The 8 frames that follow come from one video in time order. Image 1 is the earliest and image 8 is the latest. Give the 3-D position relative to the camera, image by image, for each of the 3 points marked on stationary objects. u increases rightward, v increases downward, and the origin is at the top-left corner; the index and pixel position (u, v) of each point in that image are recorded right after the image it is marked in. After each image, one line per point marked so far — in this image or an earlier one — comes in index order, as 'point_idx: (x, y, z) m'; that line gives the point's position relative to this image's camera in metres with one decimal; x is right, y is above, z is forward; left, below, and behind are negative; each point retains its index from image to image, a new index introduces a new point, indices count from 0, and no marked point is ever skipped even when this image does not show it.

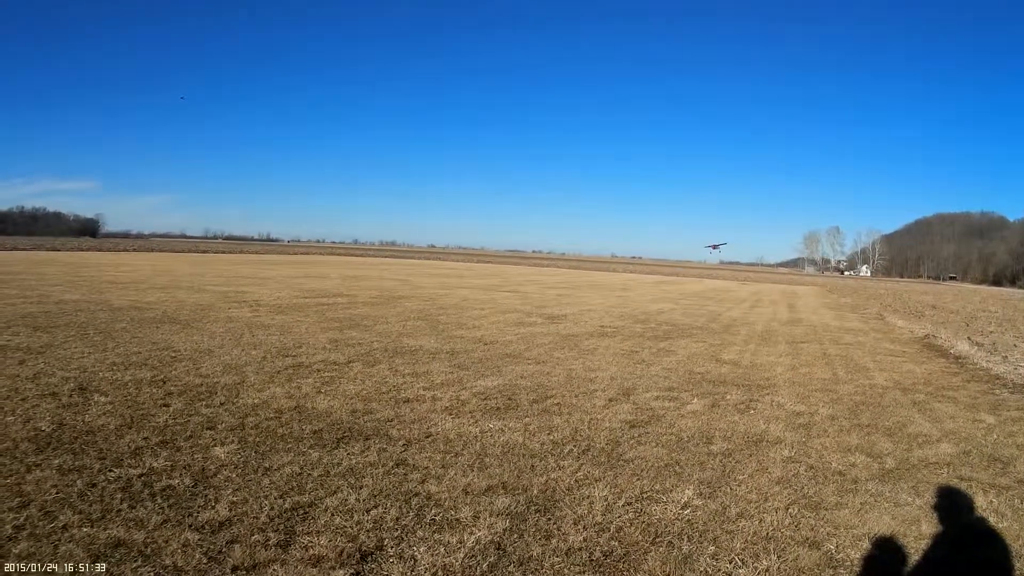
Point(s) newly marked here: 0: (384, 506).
0: (-1.3, -2.3, +5.3) m
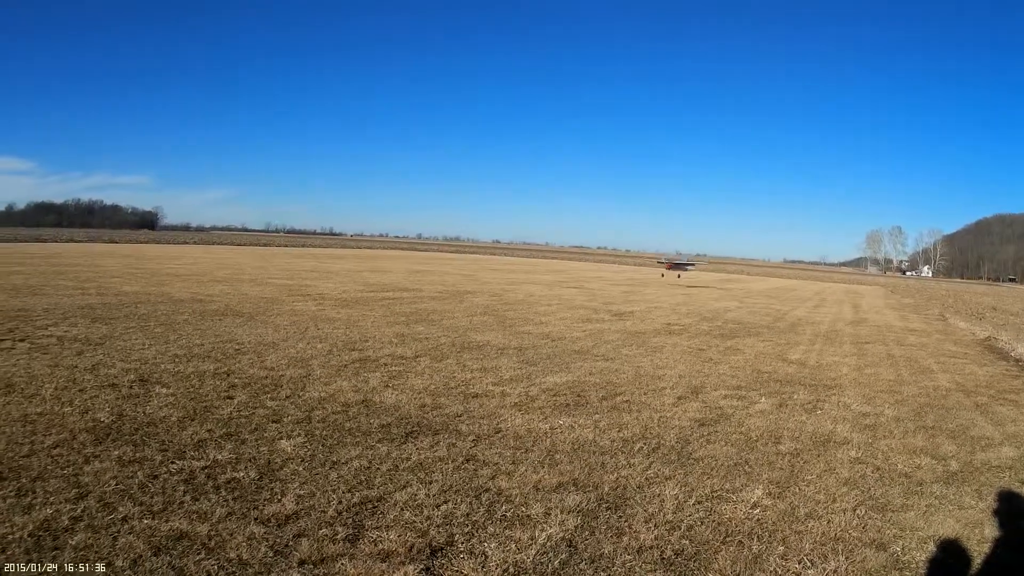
0: (-0.5, -2.2, +5.2) m
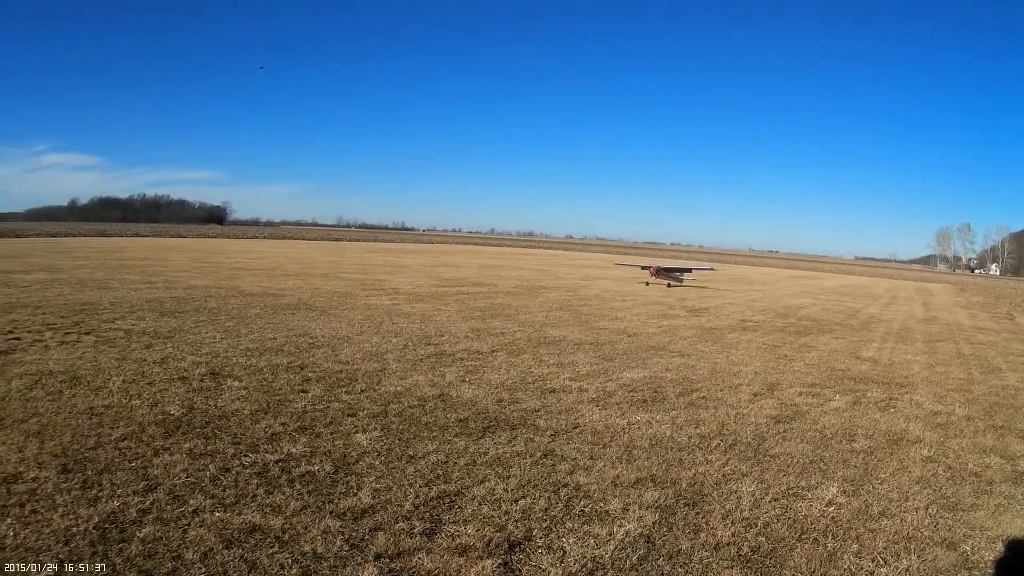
0: (+0.2, -2.1, +5.2) m
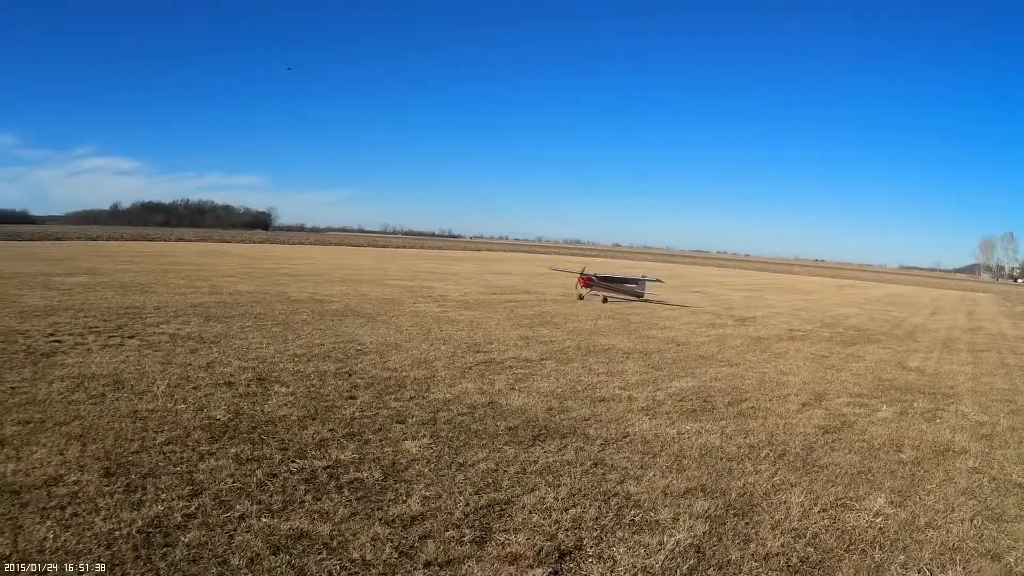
0: (+0.7, -2.2, +5.2) m
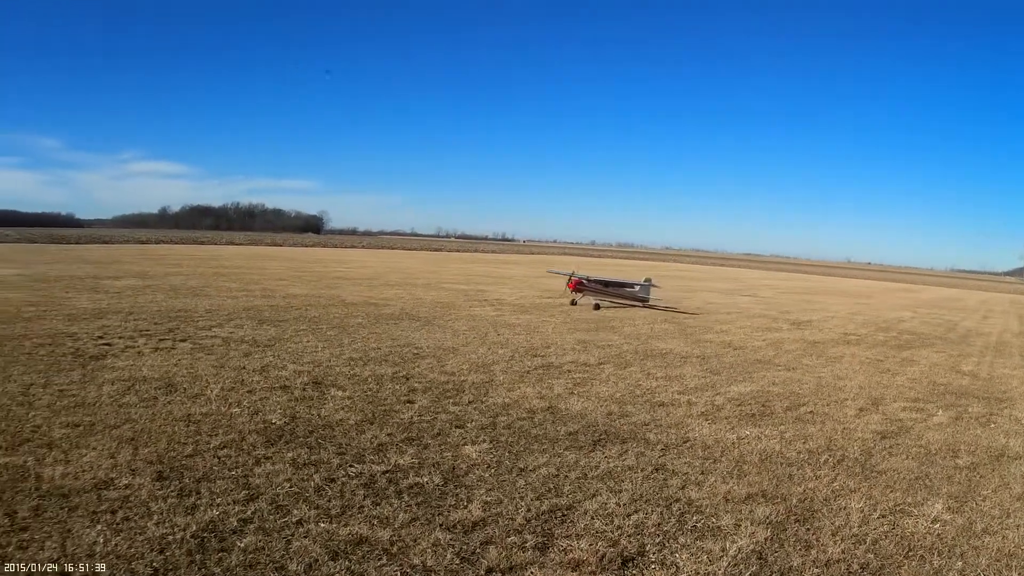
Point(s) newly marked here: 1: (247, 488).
0: (+1.3, -2.3, +5.1) m
1: (-2.8, -2.1, +5.2) m
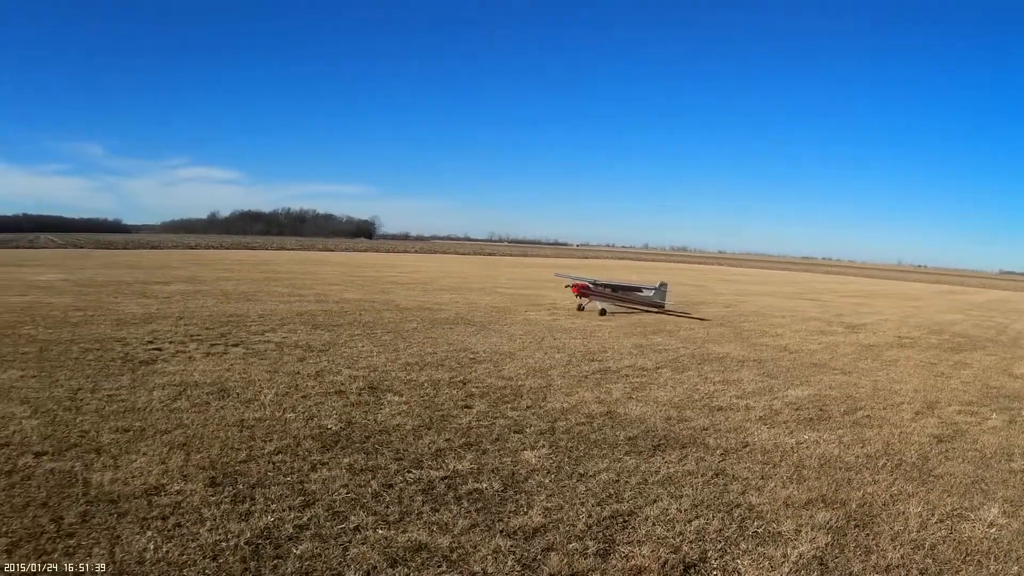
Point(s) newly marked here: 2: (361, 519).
0: (+1.9, -2.3, +5.1) m
1: (-2.2, -2.1, +5.2) m
2: (-1.5, -2.3, +4.9) m
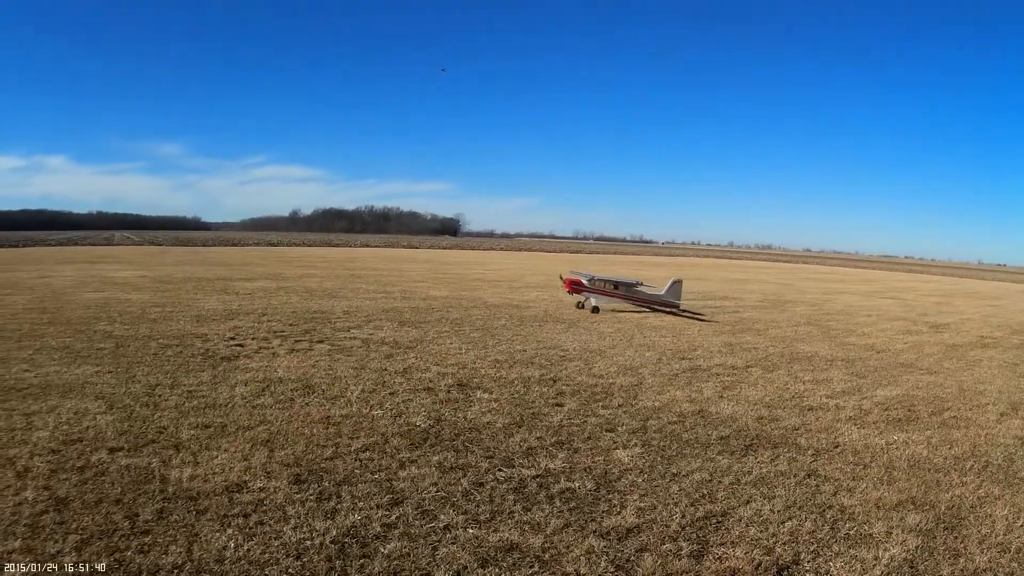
0: (+2.9, -2.3, +5.1) m
1: (-1.2, -2.1, +5.2) m
2: (-0.5, -2.2, +4.9) m
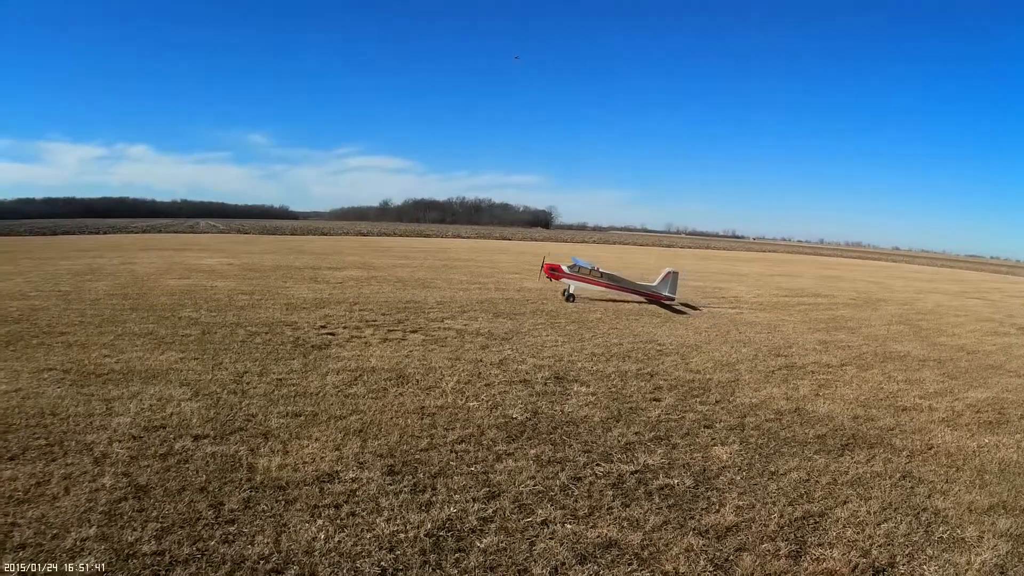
0: (+3.8, -2.3, +5.1) m
1: (-0.3, -2.0, +5.1) m
2: (+0.4, -2.1, +4.9) m
